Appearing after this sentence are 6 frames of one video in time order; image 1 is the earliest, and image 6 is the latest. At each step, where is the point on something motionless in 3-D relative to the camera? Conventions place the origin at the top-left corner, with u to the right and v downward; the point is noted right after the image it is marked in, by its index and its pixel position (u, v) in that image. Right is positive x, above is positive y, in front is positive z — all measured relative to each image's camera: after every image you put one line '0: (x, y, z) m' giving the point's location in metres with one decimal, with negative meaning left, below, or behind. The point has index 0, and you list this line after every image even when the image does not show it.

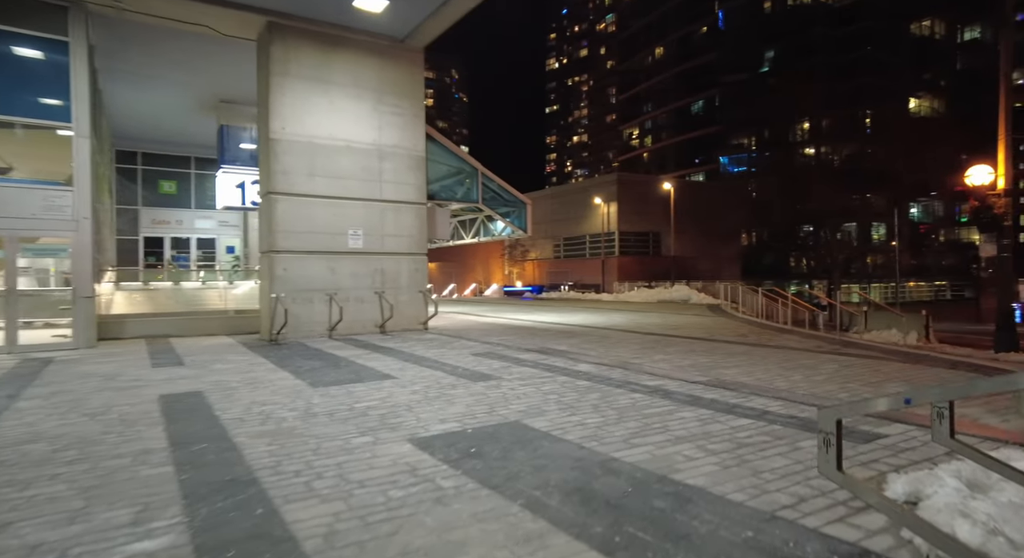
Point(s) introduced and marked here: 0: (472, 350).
0: (-0.8, -1.4, +10.9) m
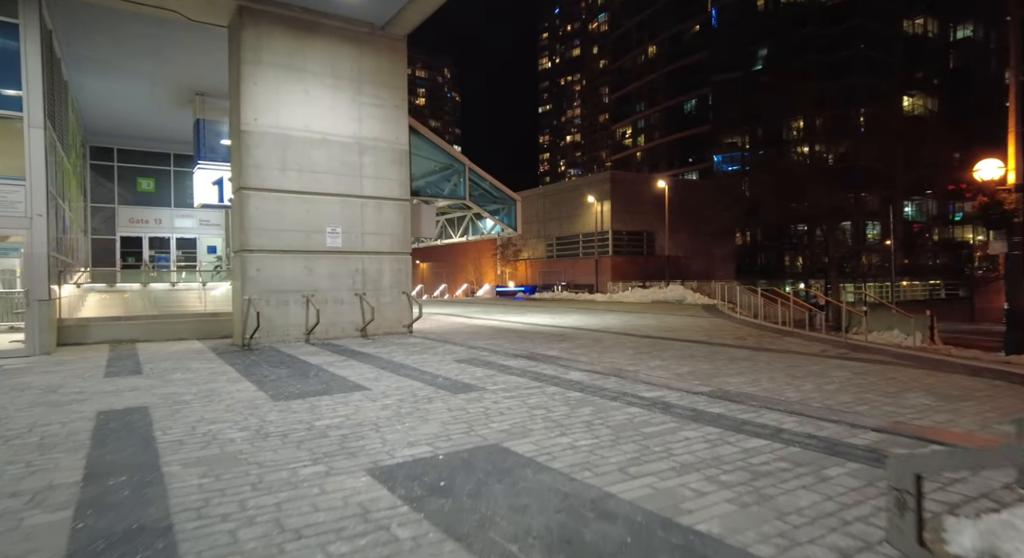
0: (-1.0, -1.4, +10.2) m
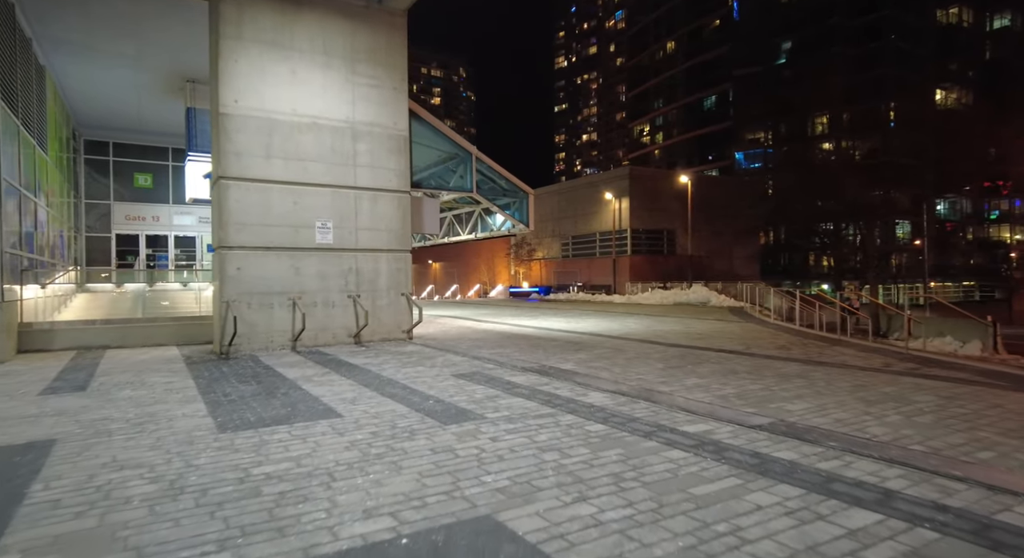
0: (-0.9, -1.4, +8.7) m
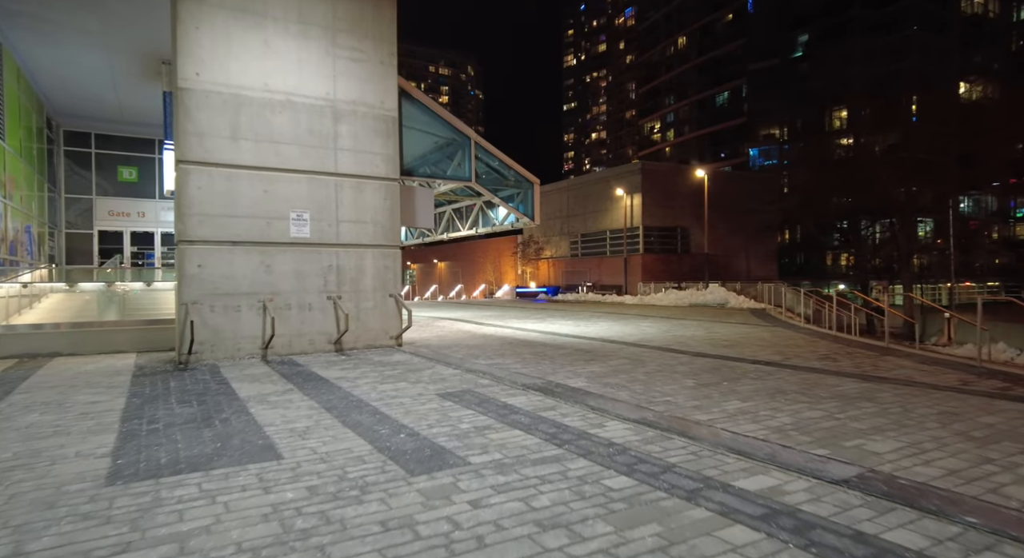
0: (-0.9, -1.4, +7.3) m
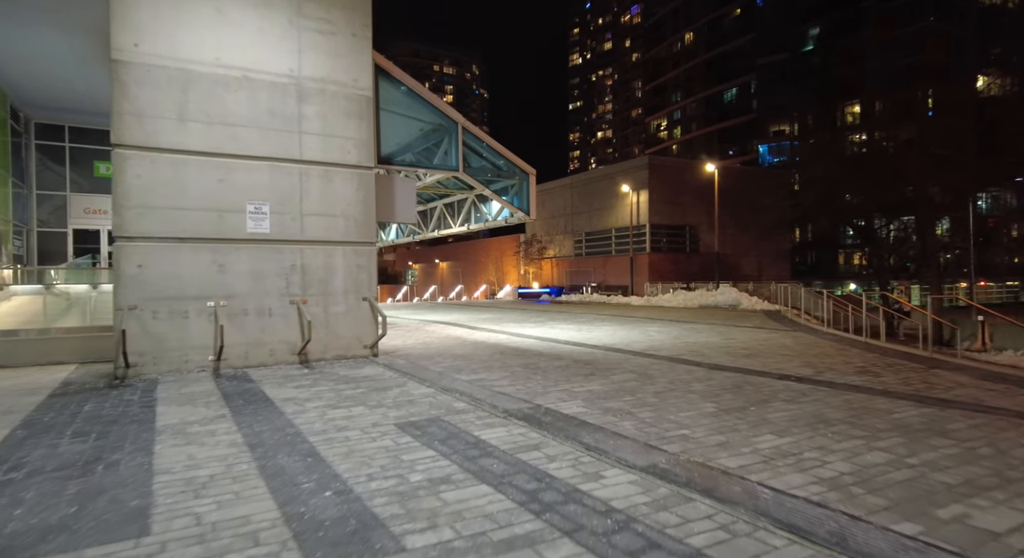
0: (-1.1, -1.4, +6.0) m
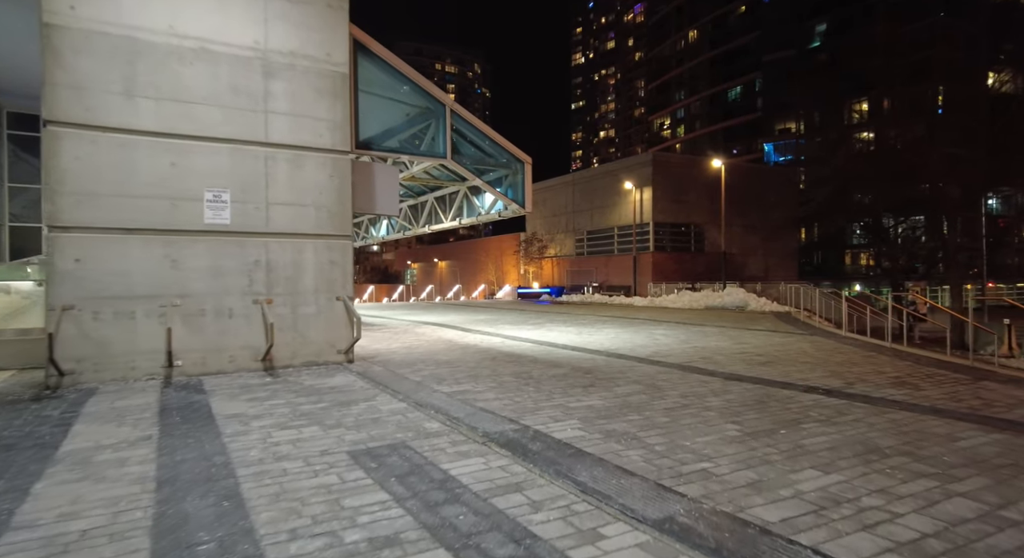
0: (-1.3, -1.4, +4.9) m
